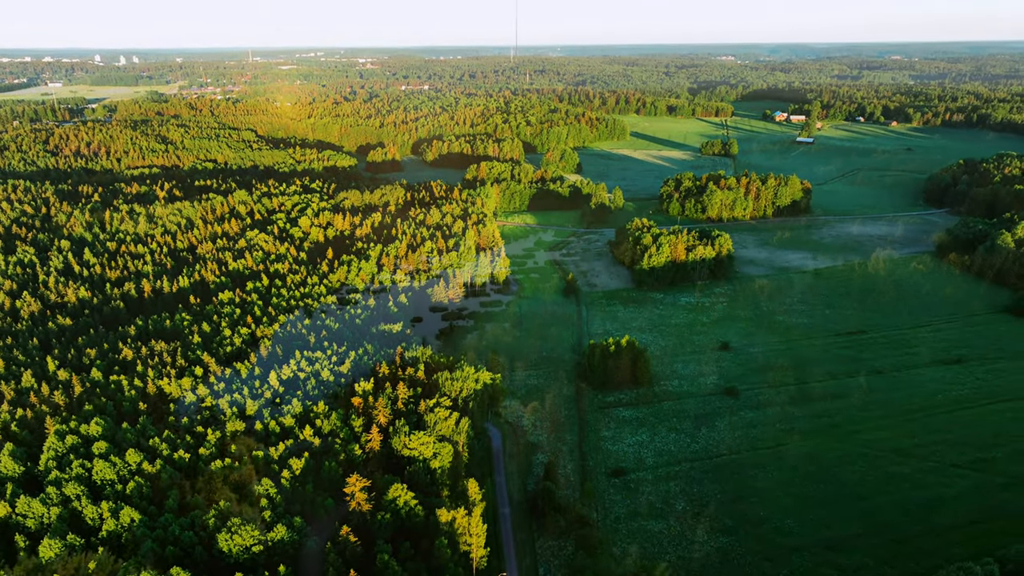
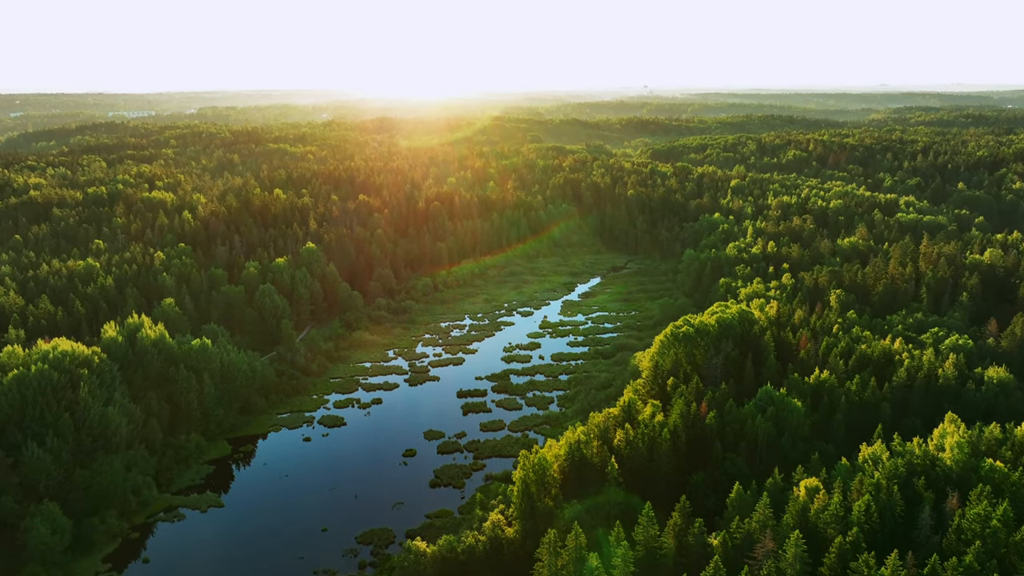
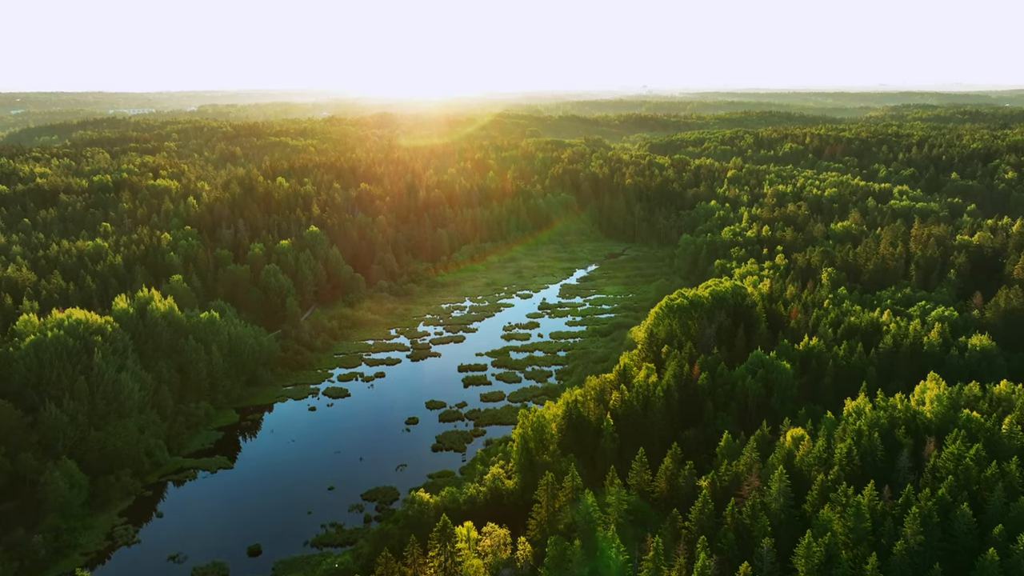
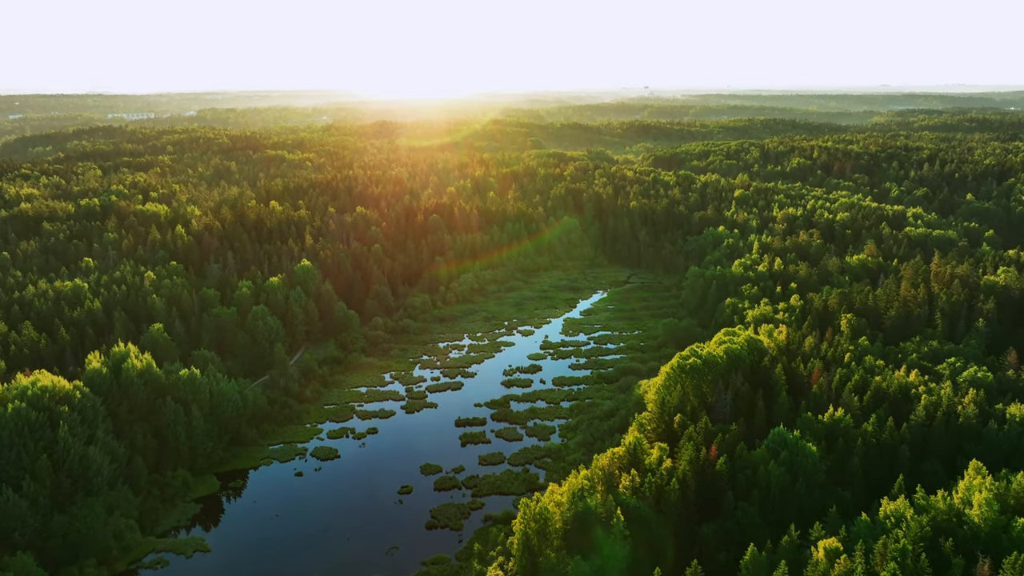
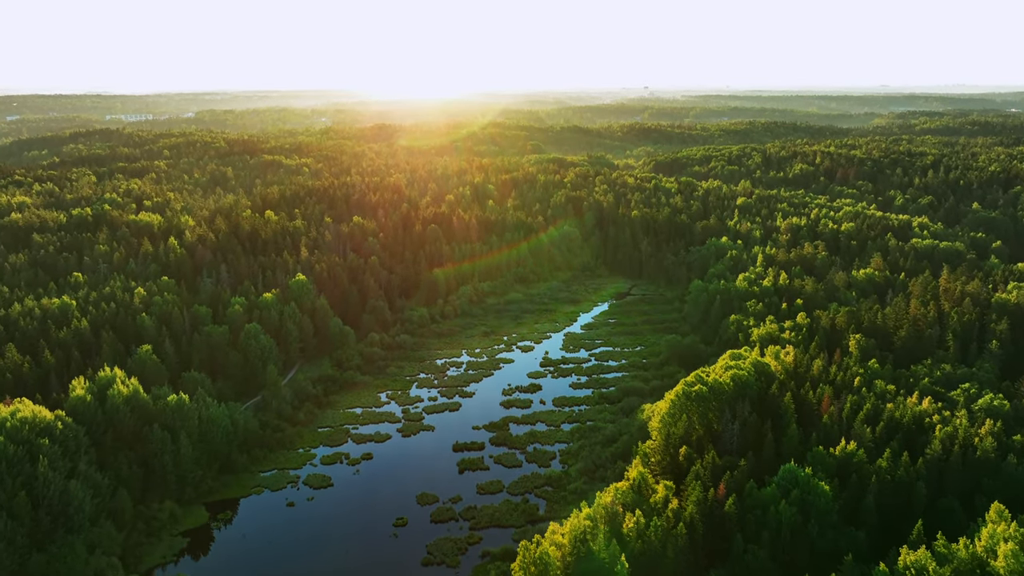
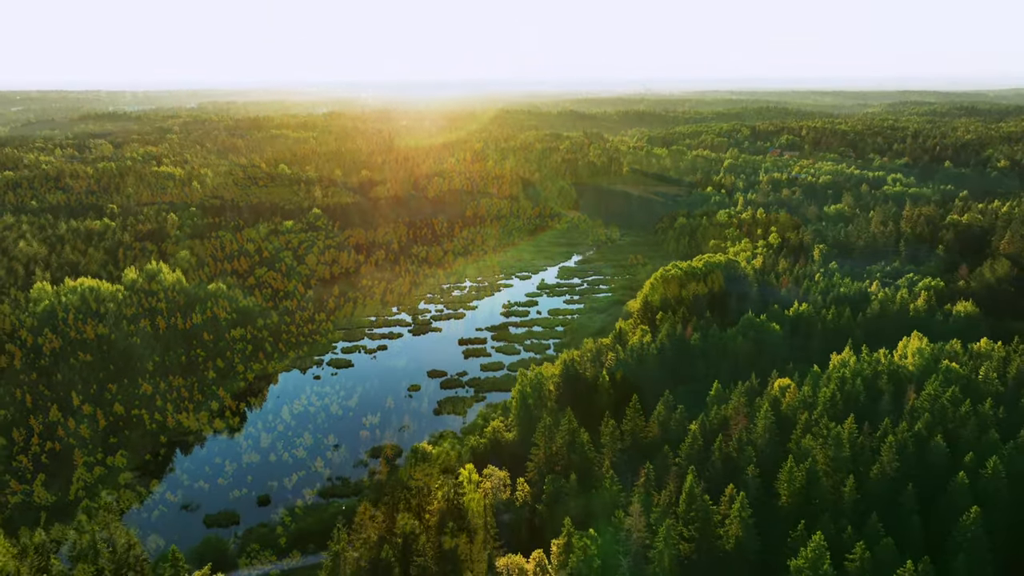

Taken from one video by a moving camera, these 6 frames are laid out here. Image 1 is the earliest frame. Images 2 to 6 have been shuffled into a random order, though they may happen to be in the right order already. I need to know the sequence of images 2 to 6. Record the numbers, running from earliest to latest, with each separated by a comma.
6, 3, 2, 4, 5
